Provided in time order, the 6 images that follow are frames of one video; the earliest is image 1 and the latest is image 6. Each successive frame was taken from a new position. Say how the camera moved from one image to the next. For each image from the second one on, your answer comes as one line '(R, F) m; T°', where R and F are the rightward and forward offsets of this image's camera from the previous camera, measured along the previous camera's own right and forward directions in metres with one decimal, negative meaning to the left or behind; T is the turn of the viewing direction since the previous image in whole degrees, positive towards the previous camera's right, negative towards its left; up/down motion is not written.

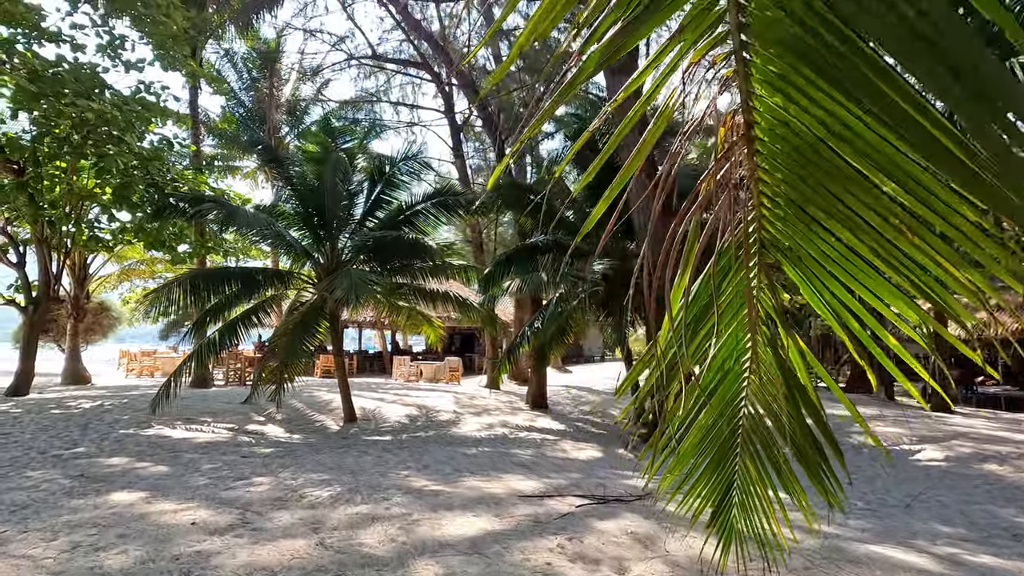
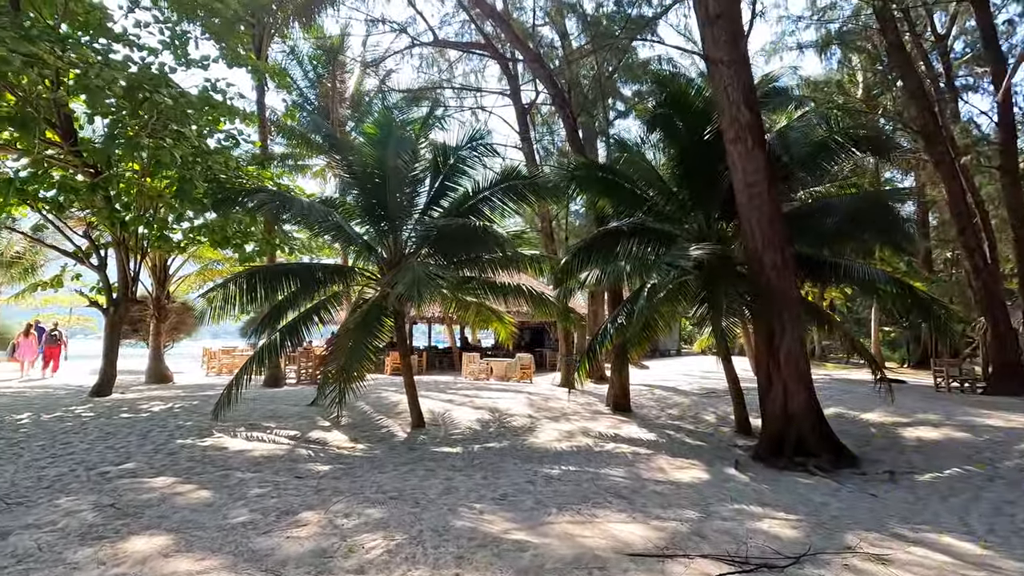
(-0.2, +0.9) m; -7°
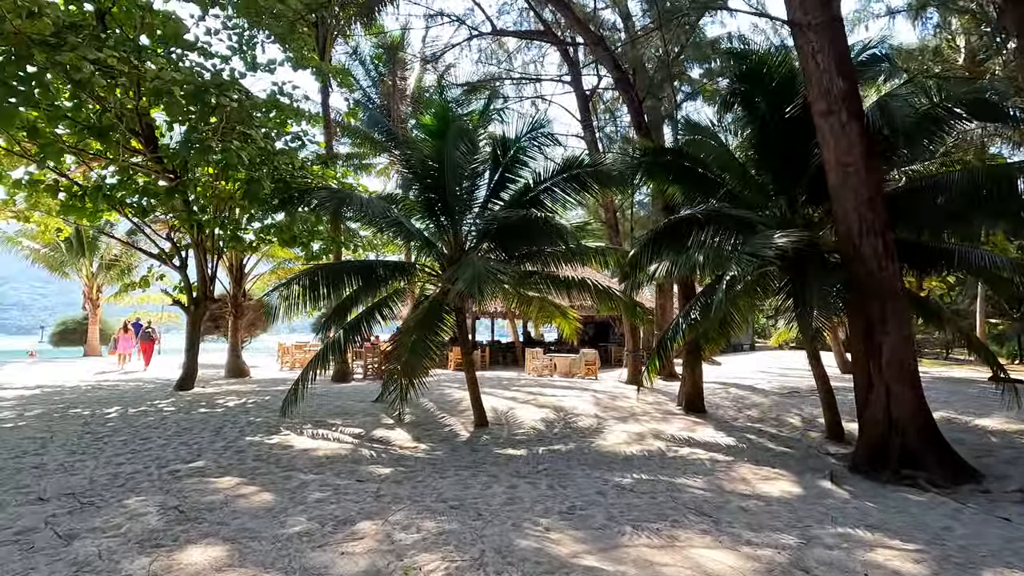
(0.0, +0.3) m; -7°
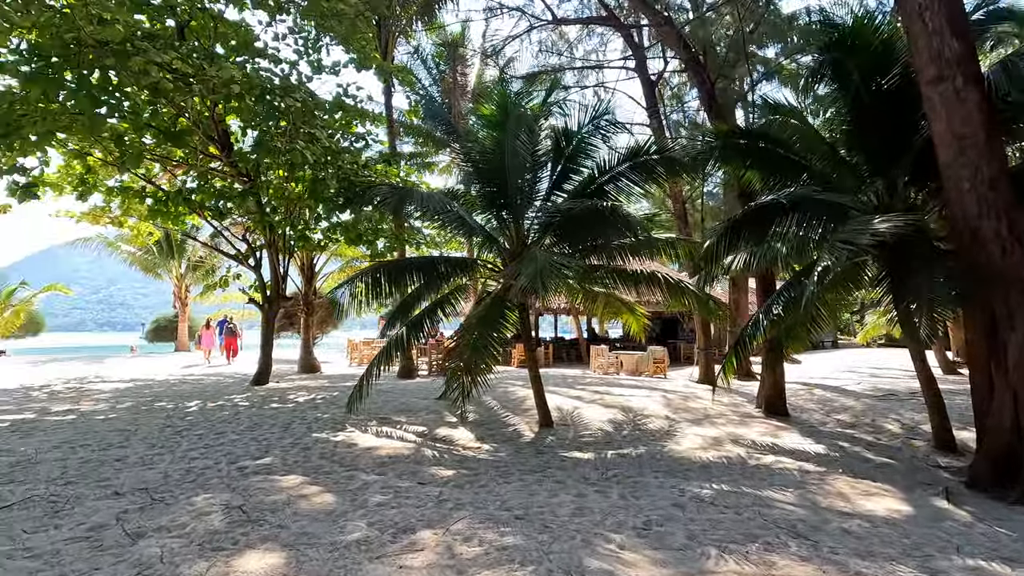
(0.0, +0.3) m; -7°
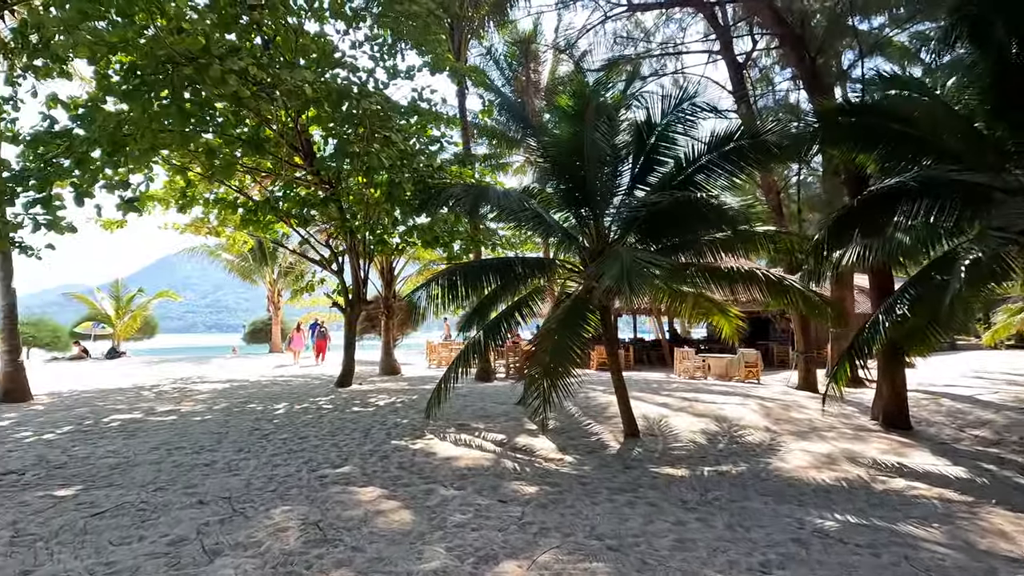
(-0.1, +0.3) m; -8°
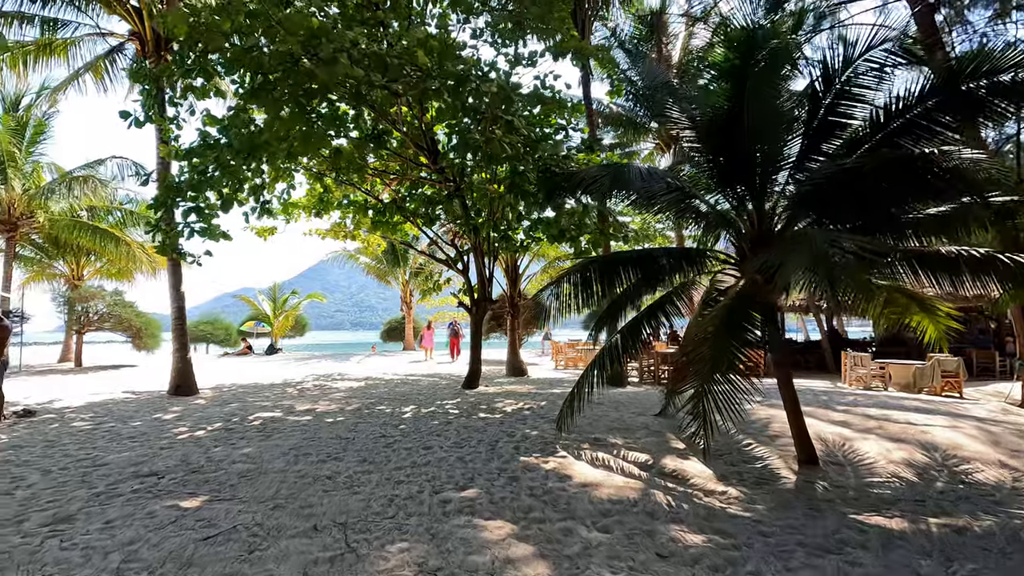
(-0.2, +0.8) m; -13°
